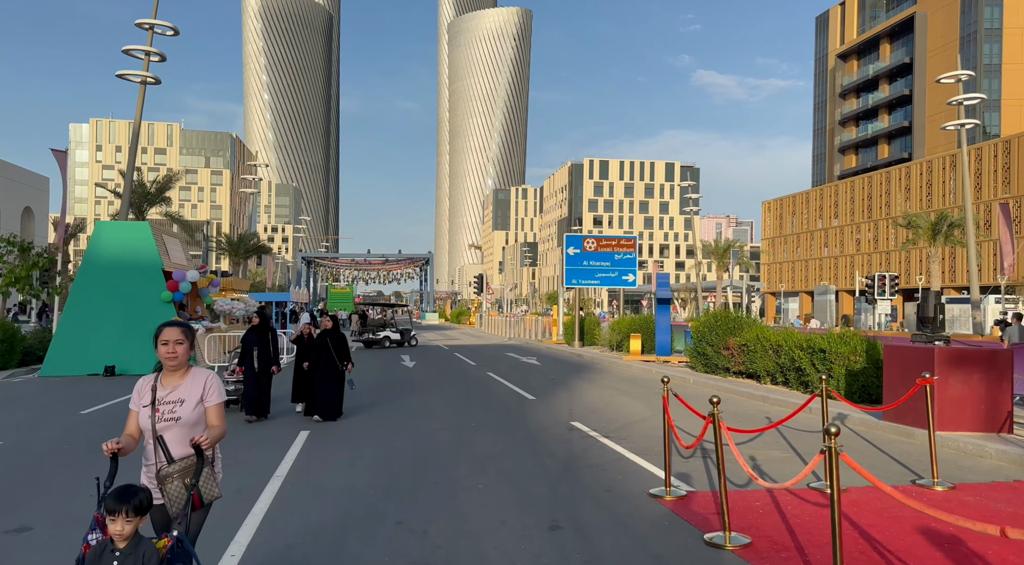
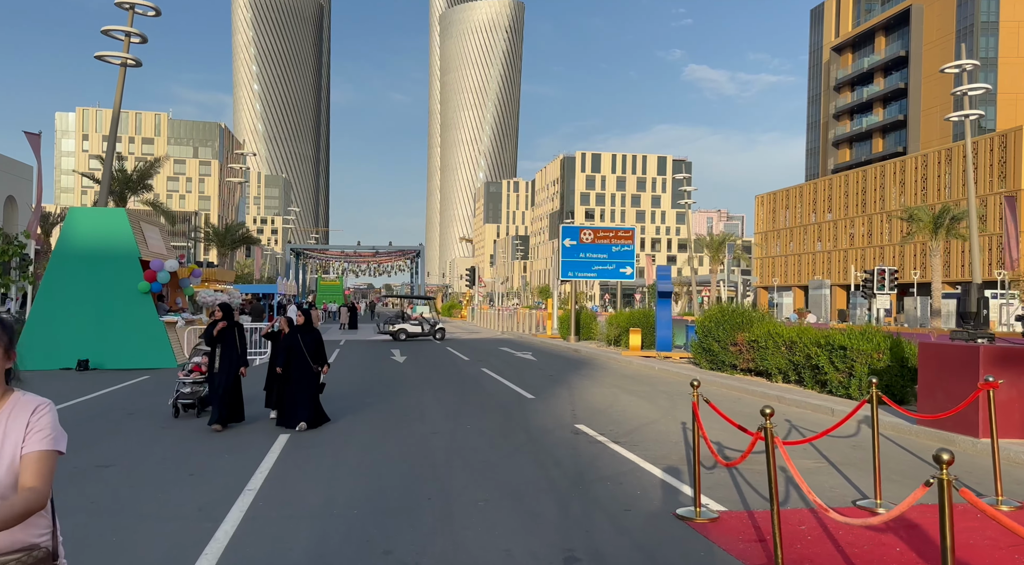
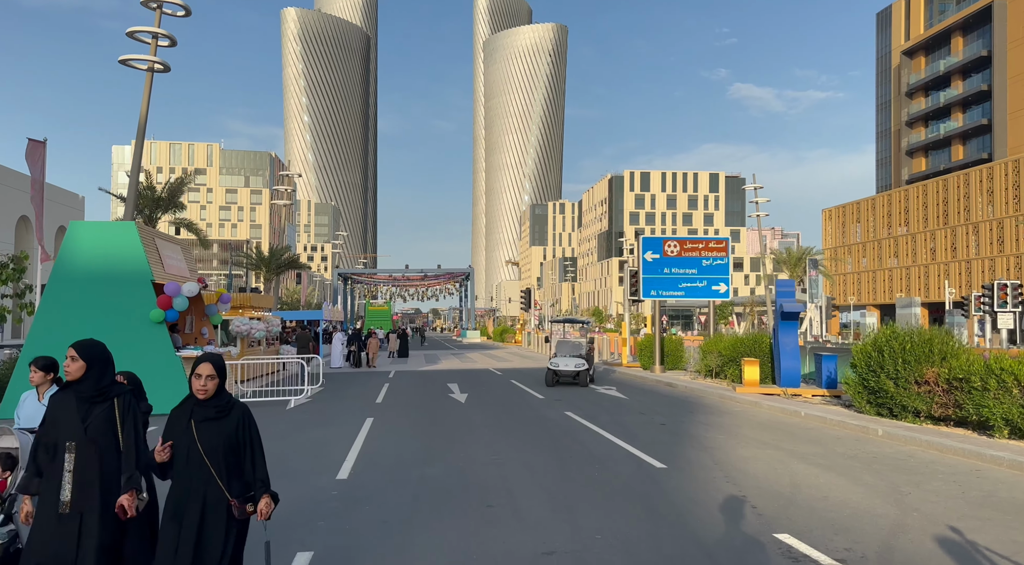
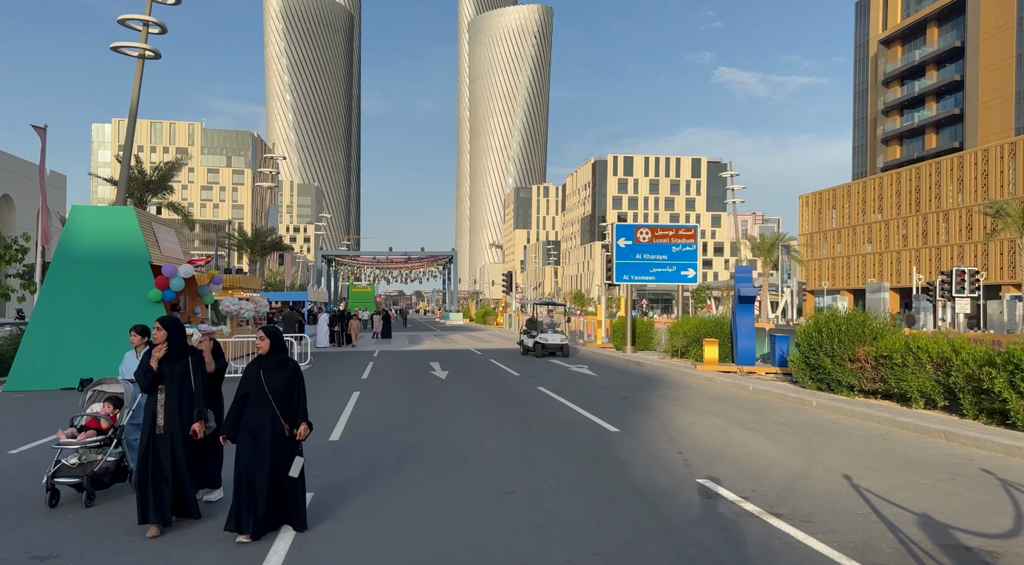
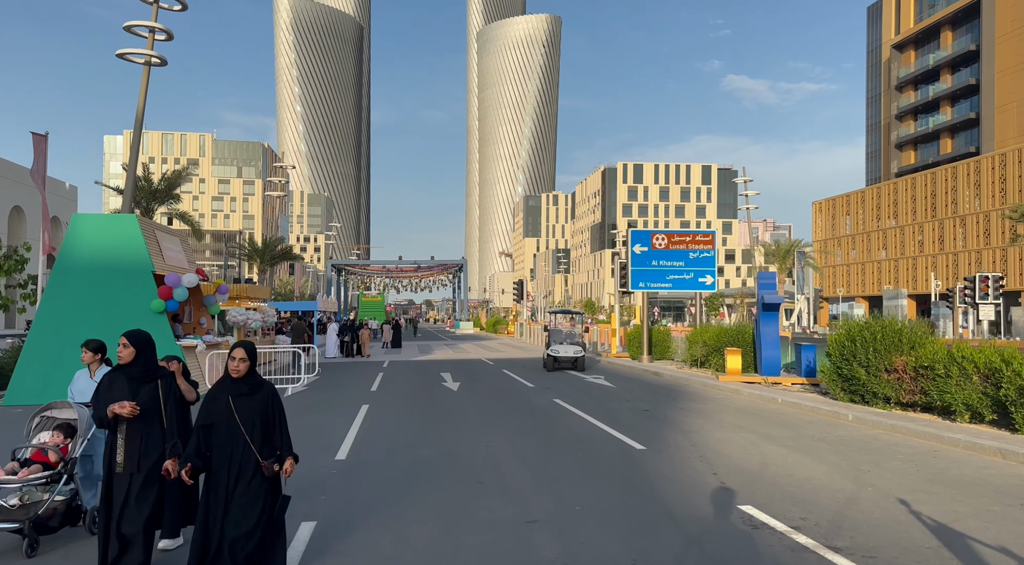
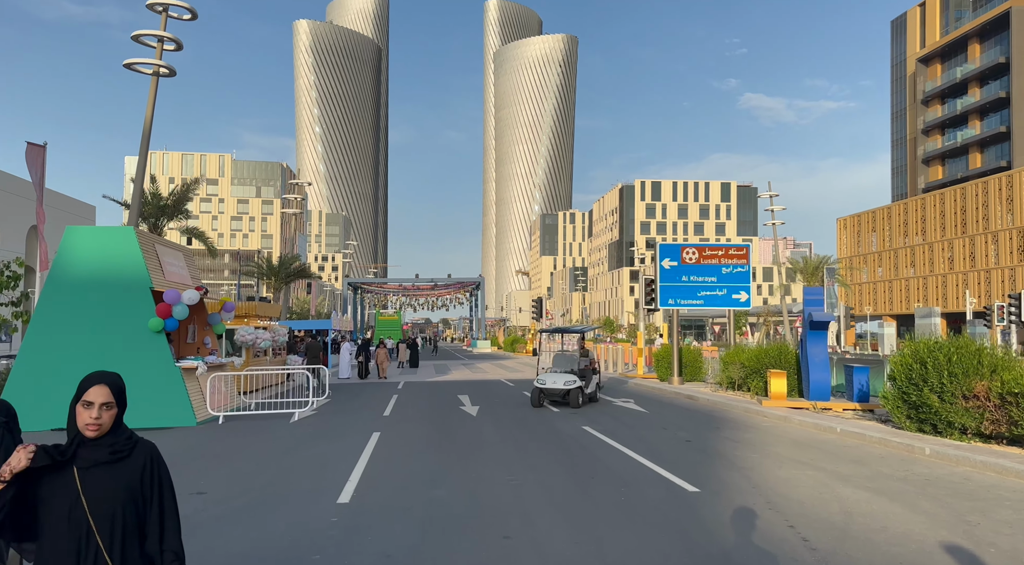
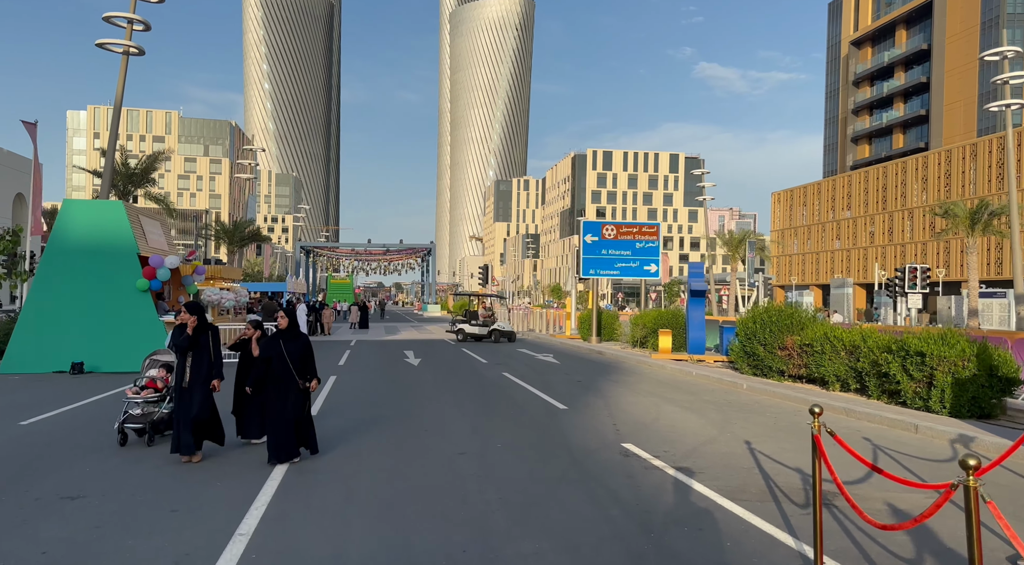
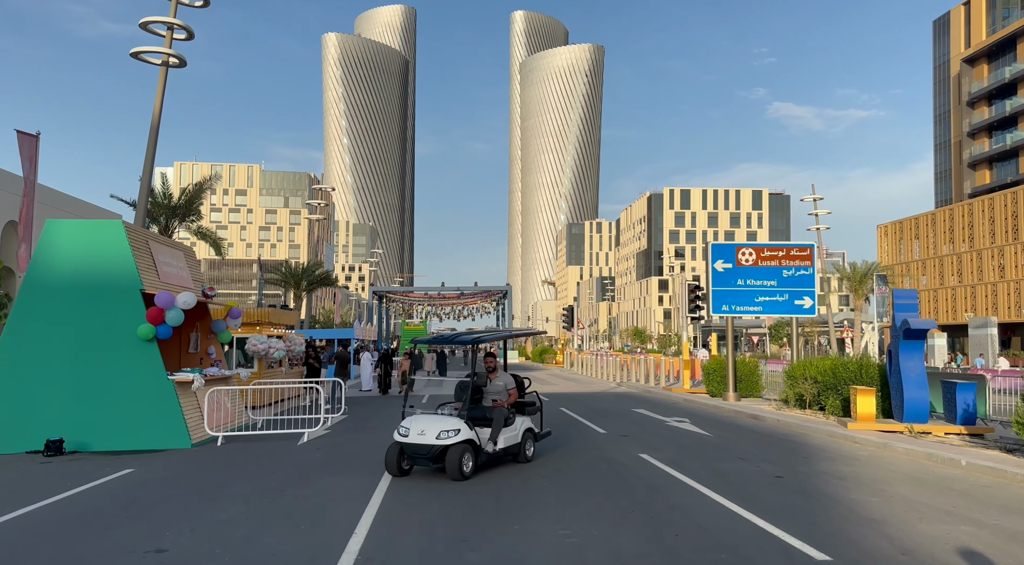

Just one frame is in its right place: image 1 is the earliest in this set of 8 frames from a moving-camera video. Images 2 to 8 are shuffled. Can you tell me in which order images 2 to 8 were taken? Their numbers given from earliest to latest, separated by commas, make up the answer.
2, 7, 4, 5, 3, 6, 8
